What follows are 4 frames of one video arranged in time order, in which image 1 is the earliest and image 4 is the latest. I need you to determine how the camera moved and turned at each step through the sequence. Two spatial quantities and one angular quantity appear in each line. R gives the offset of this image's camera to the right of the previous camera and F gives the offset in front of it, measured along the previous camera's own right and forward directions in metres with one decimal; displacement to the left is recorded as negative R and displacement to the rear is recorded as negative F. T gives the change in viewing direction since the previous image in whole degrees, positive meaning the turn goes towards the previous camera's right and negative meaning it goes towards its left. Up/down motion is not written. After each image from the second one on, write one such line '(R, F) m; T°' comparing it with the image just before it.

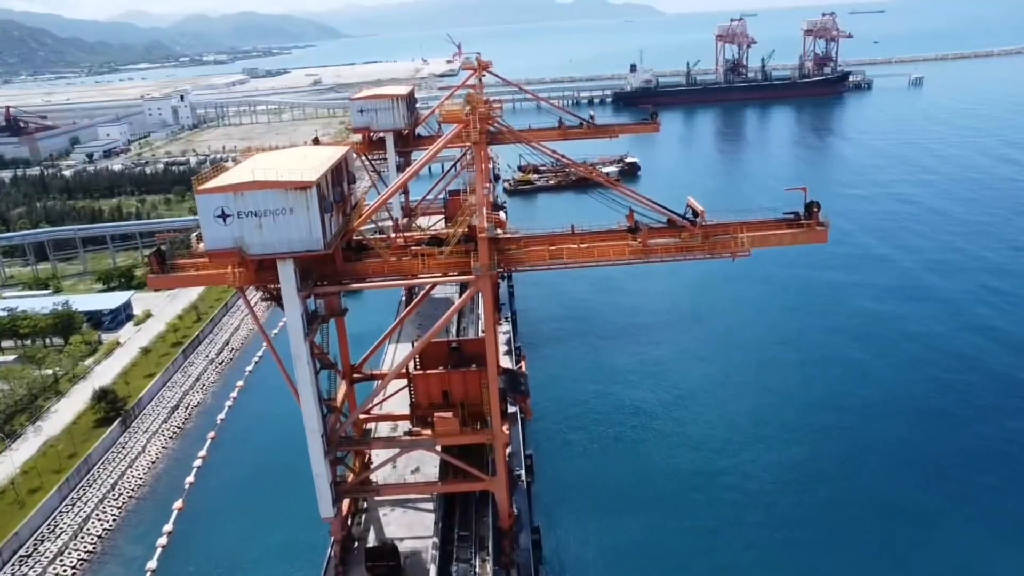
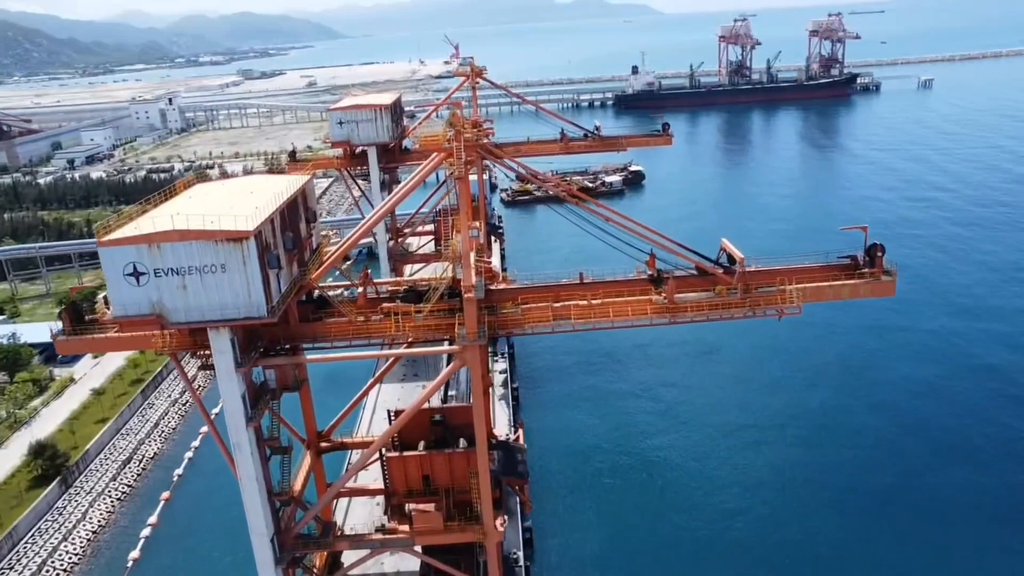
(+0.1, +2.9) m; 0°
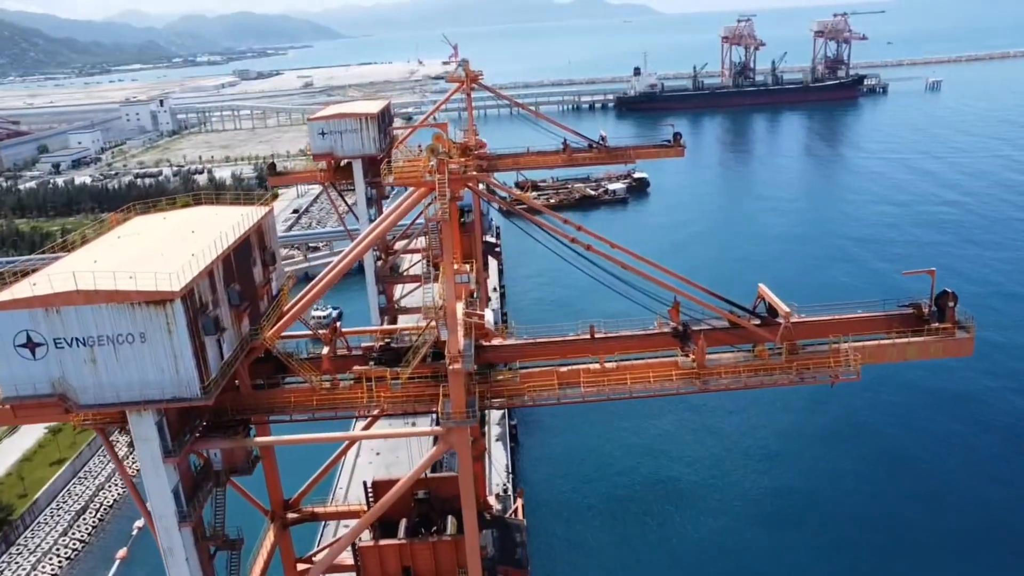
(0.0, +2.2) m; 0°
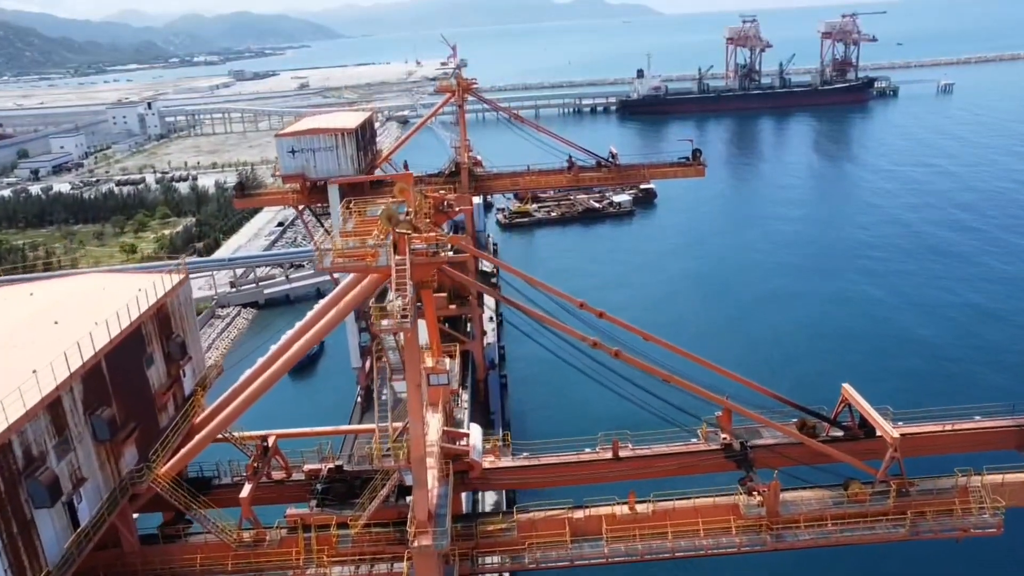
(0.0, +2.9) m; 0°
